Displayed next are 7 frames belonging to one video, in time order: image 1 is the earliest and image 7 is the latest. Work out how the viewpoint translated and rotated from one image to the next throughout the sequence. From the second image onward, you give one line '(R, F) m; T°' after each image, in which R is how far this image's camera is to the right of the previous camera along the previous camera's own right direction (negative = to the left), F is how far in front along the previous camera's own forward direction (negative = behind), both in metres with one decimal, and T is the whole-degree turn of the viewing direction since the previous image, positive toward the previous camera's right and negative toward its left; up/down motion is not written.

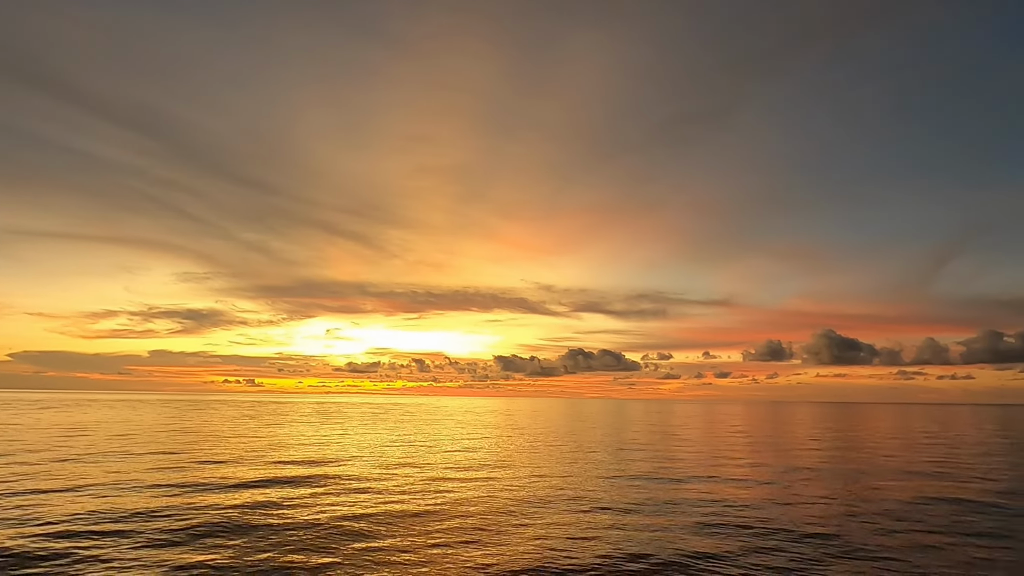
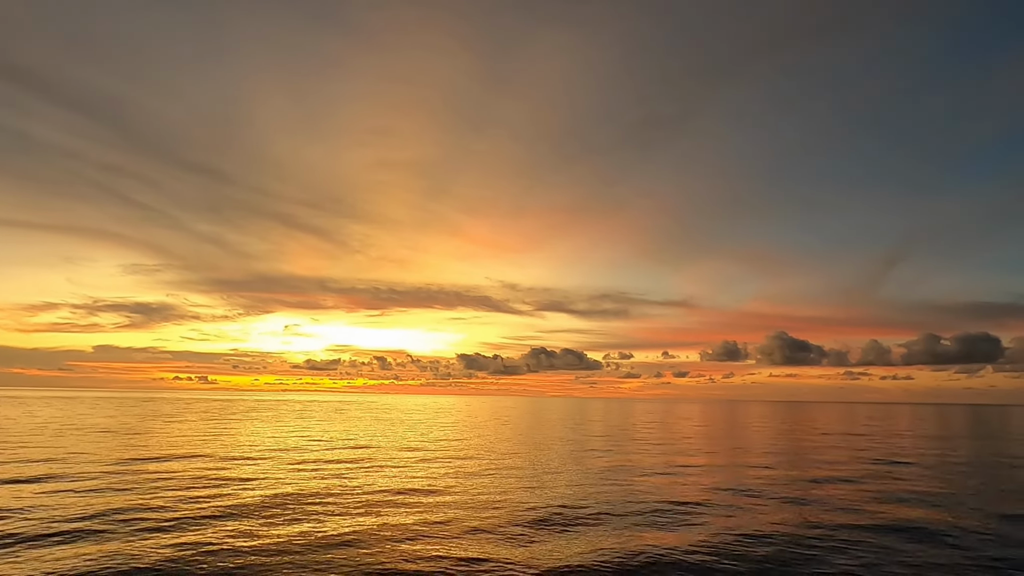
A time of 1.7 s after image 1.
(+3.7, +4.8) m; +4°
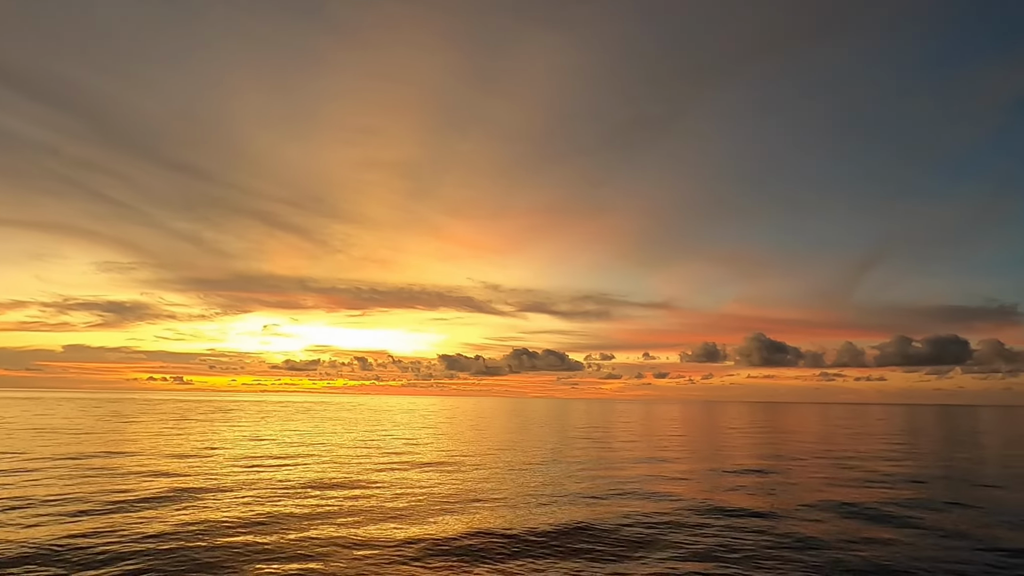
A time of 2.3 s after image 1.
(+1.3, +0.6) m; +2°
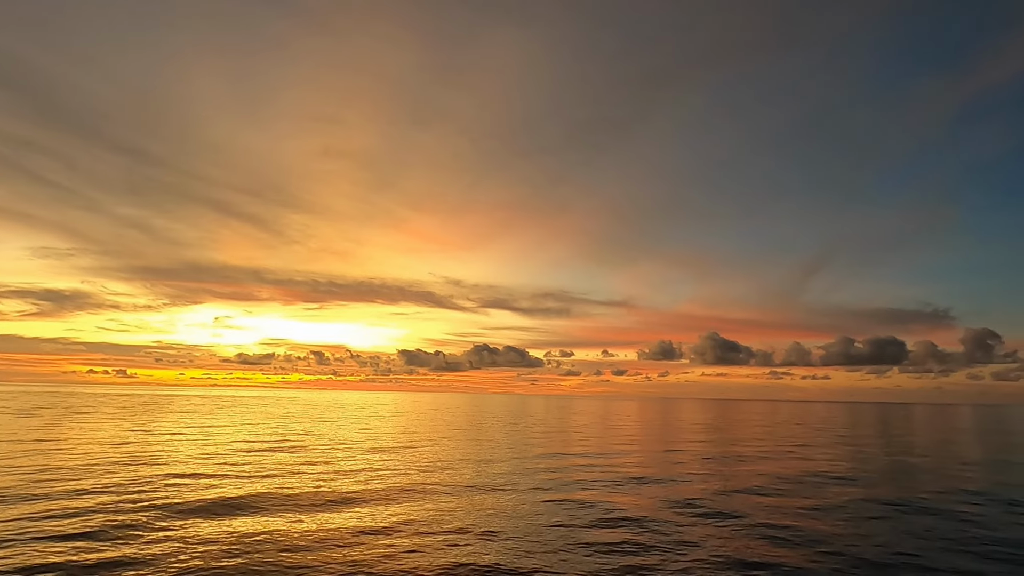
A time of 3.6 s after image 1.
(-30.4, -11.0) m; +4°
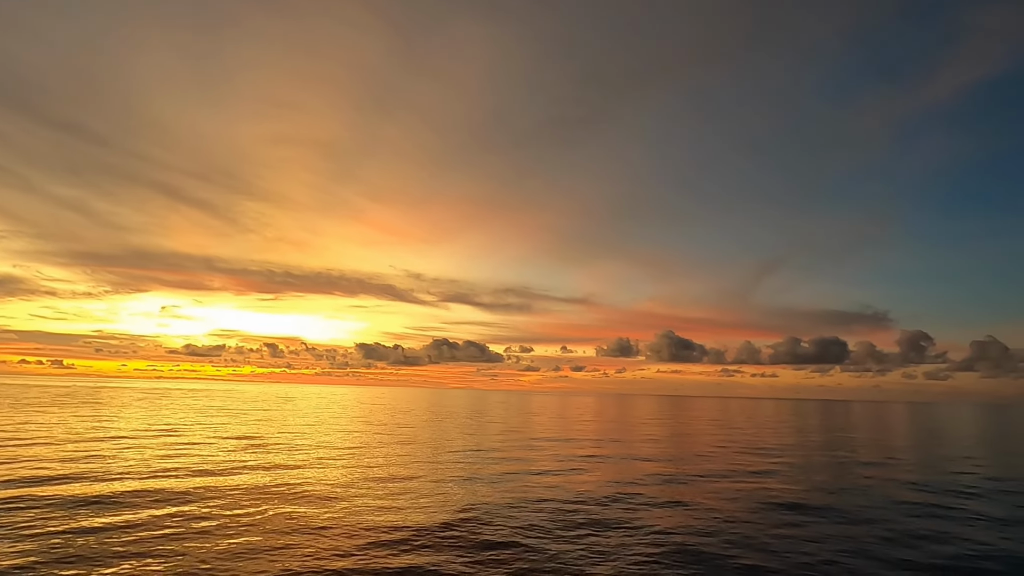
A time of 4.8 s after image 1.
(-1.2, +0.8) m; +4°
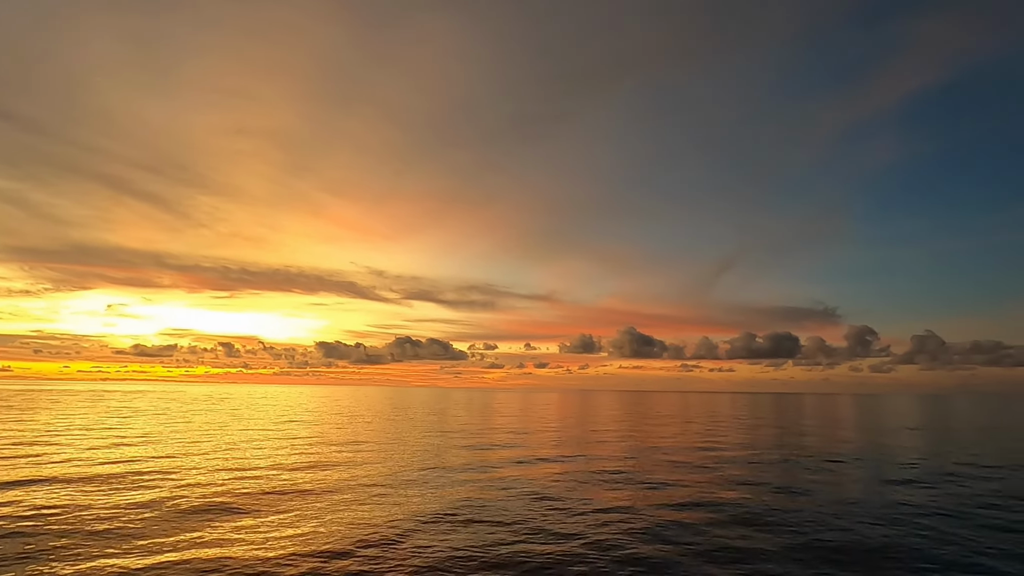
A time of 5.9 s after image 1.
(-0.2, +2.7) m; +4°
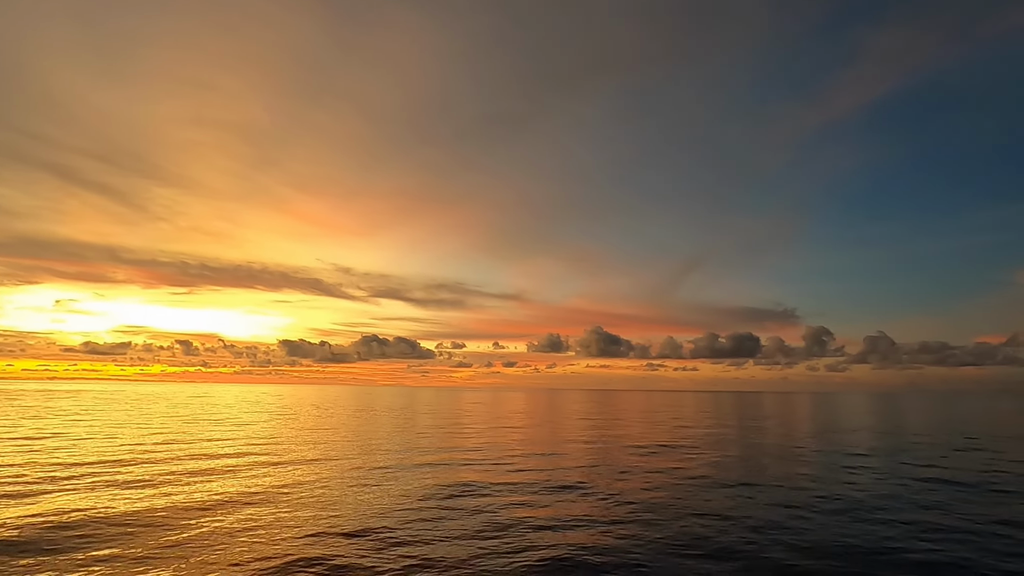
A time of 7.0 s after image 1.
(+1.1, +1.5) m; +3°
